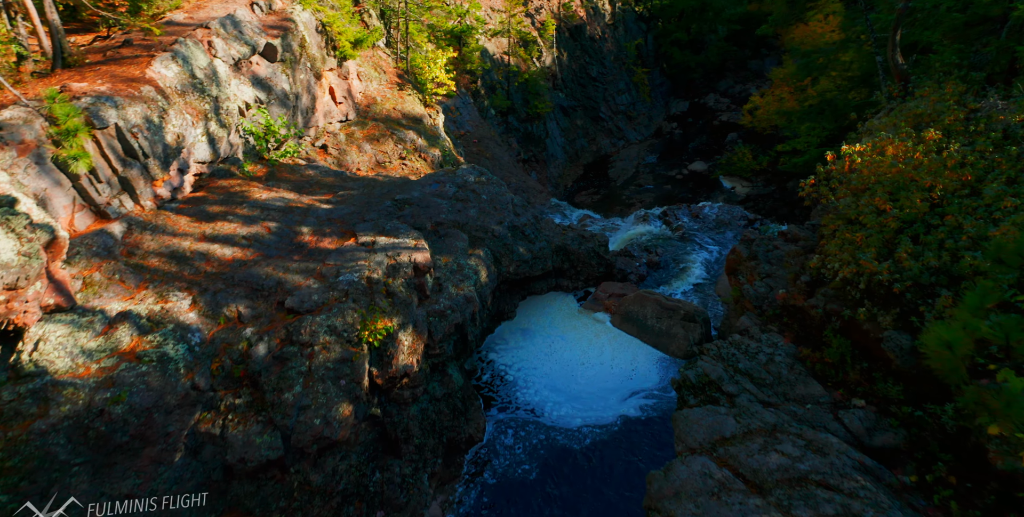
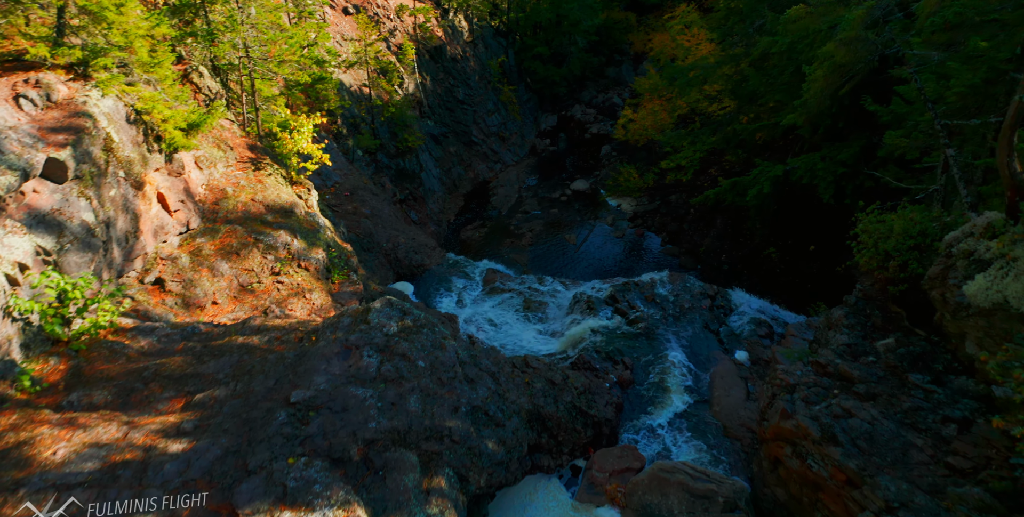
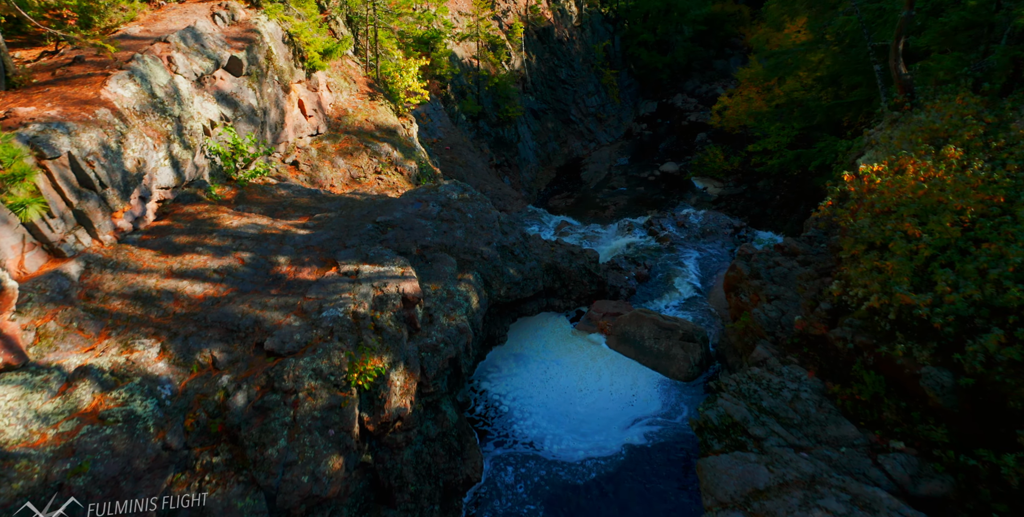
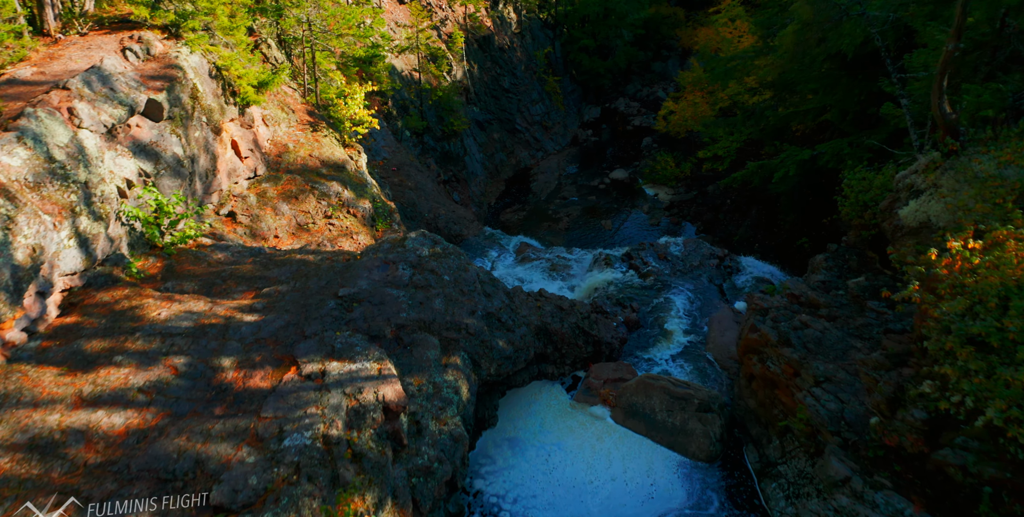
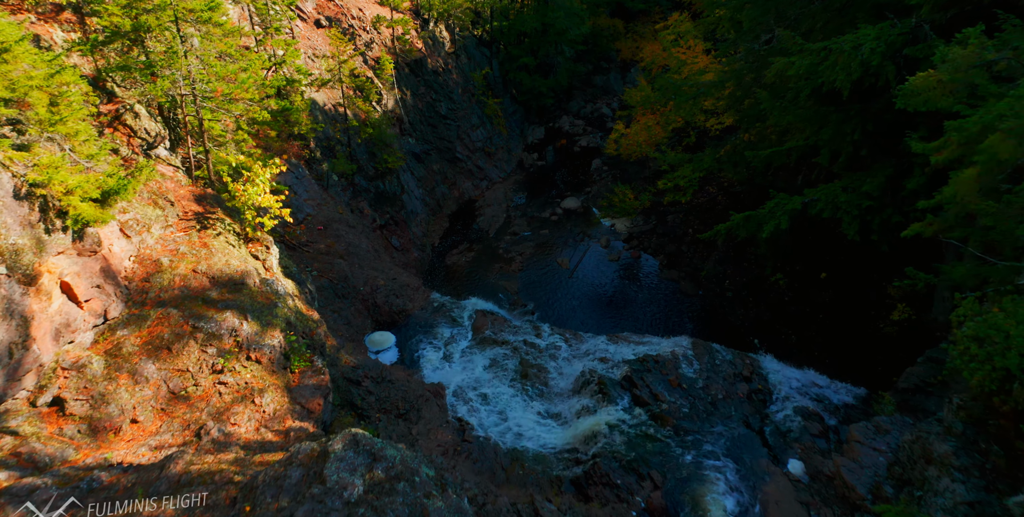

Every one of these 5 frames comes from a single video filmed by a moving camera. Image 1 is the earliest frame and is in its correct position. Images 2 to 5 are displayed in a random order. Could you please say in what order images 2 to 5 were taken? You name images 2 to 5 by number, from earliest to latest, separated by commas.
3, 4, 2, 5
